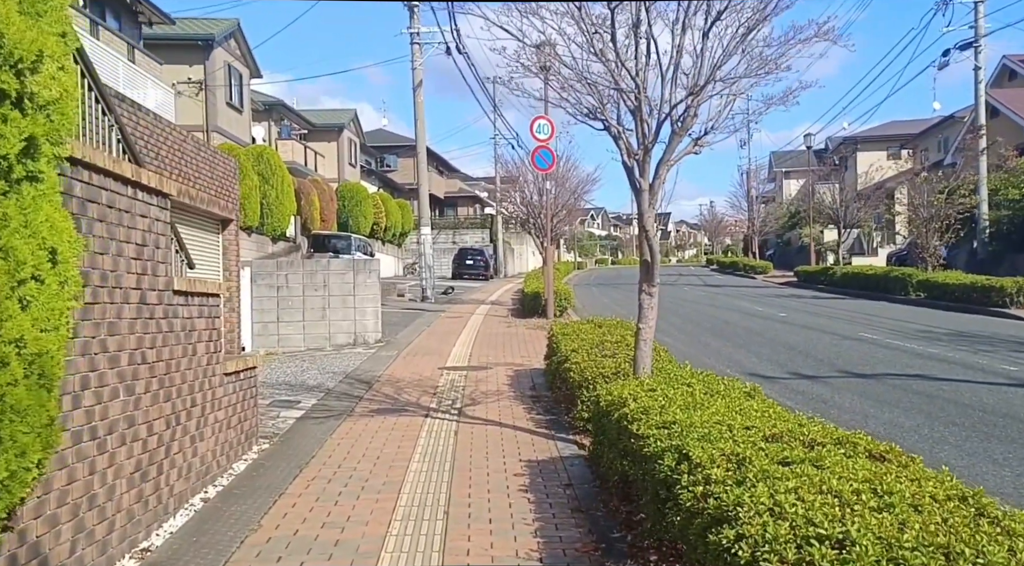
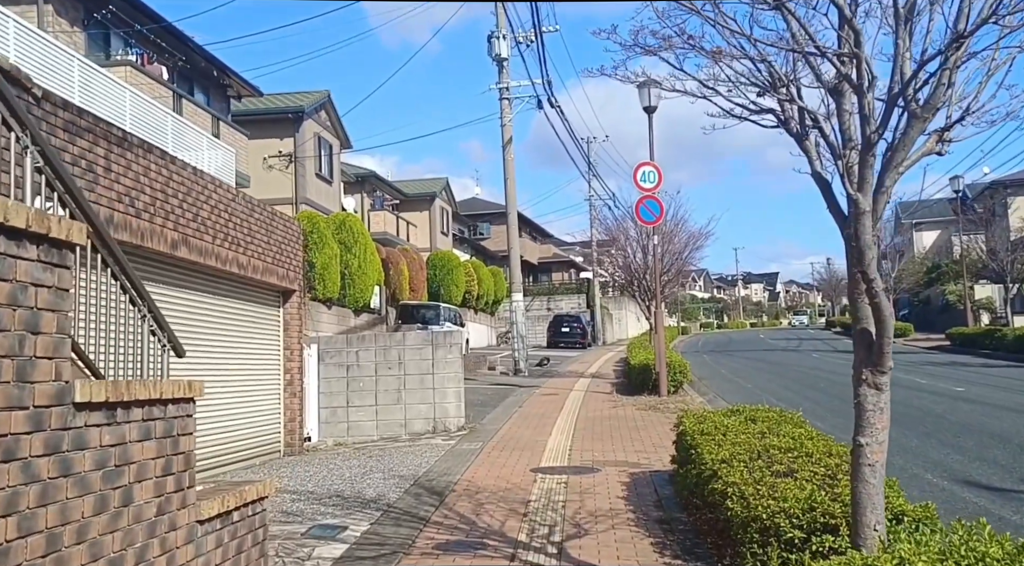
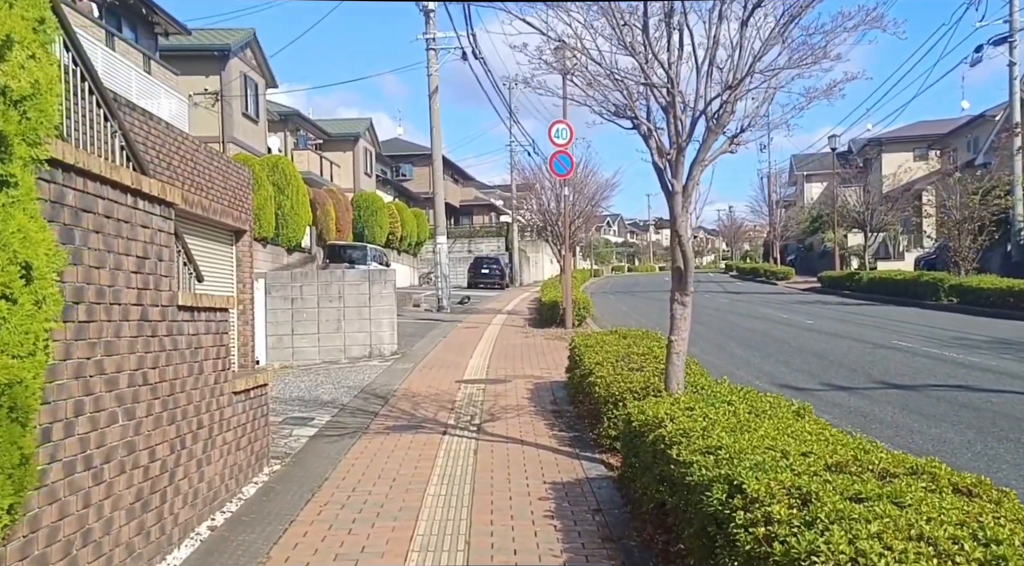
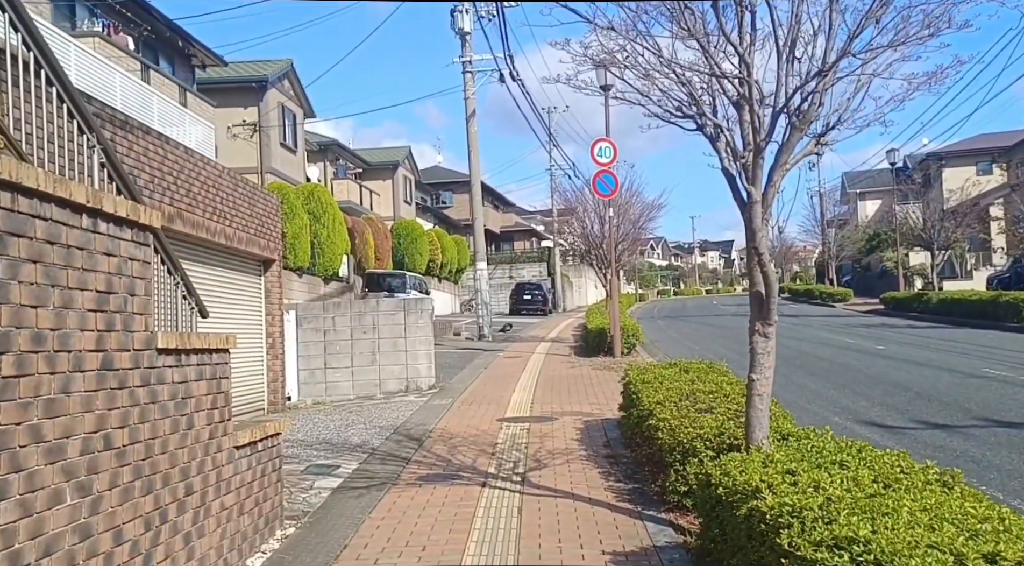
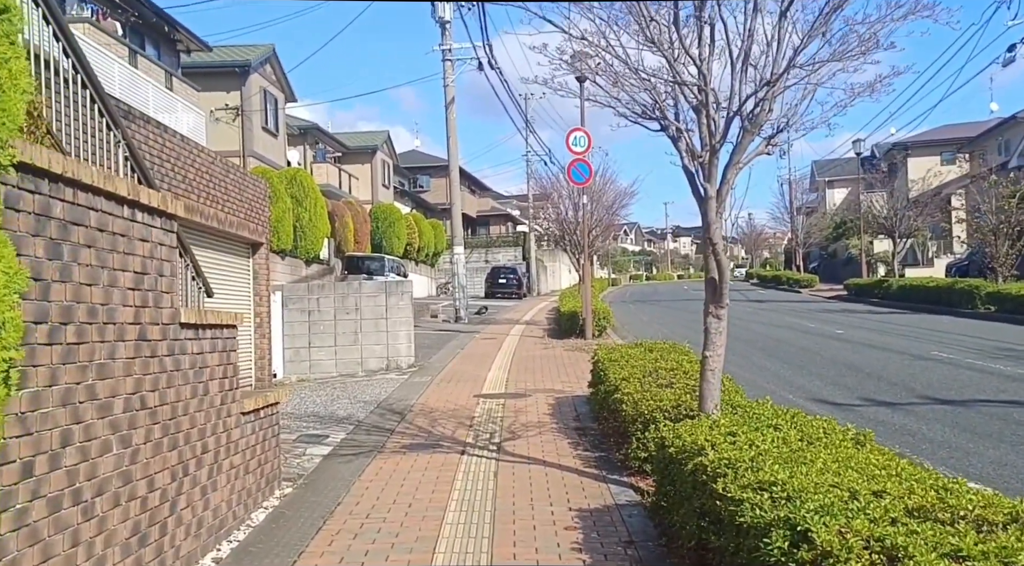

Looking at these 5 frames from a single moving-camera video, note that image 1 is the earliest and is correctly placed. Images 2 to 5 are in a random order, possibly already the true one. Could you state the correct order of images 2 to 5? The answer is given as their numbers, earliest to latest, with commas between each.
3, 5, 4, 2
